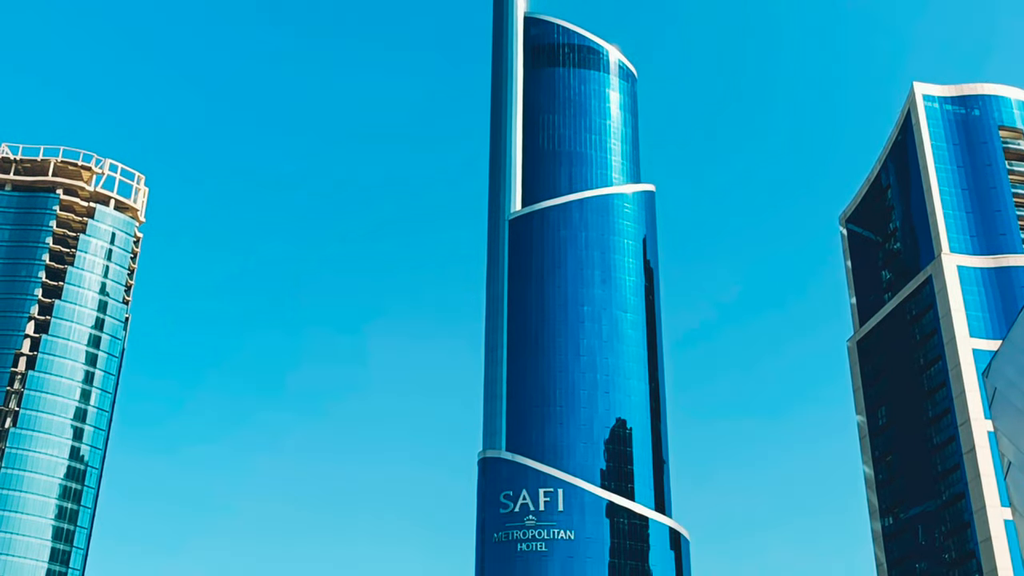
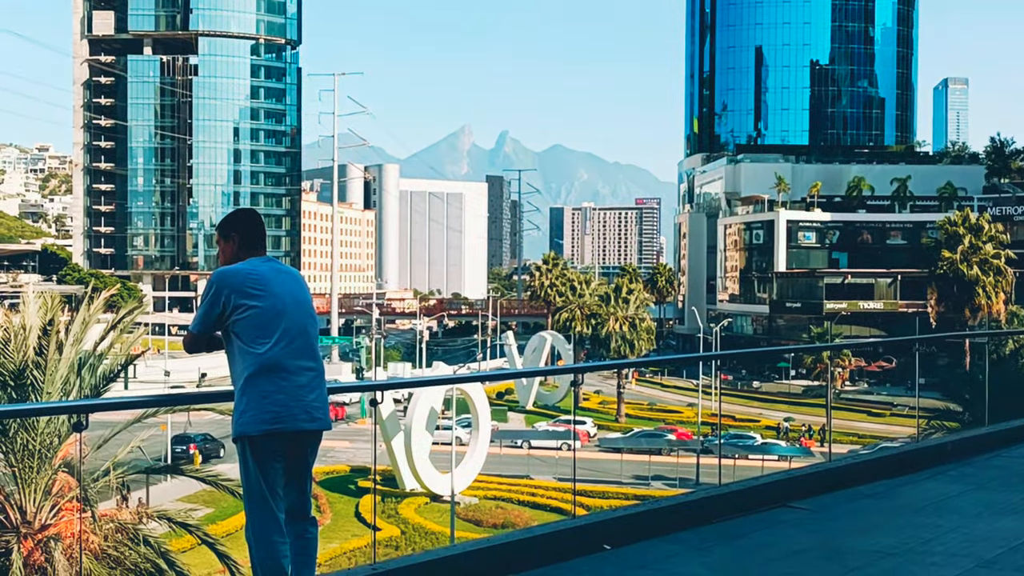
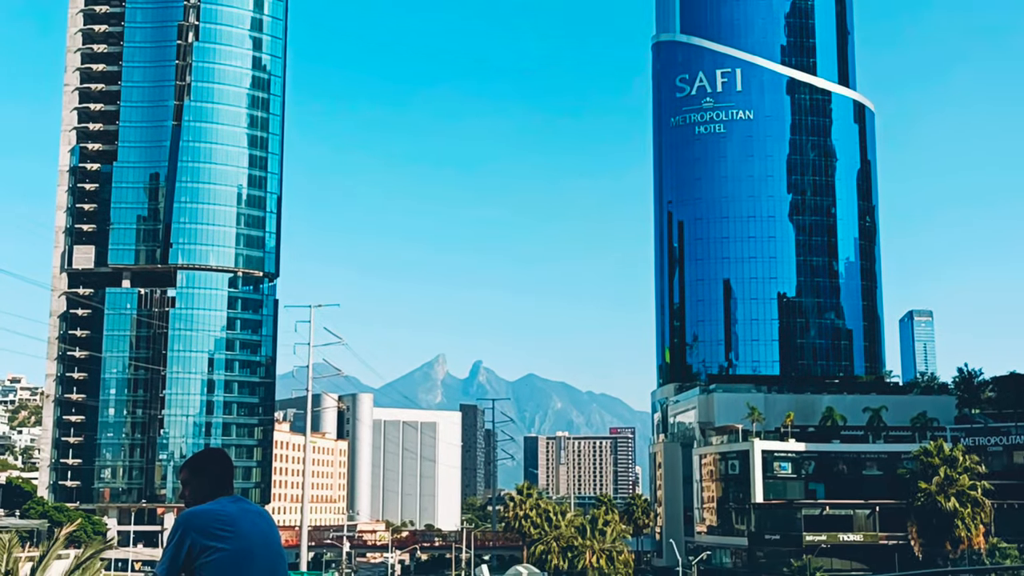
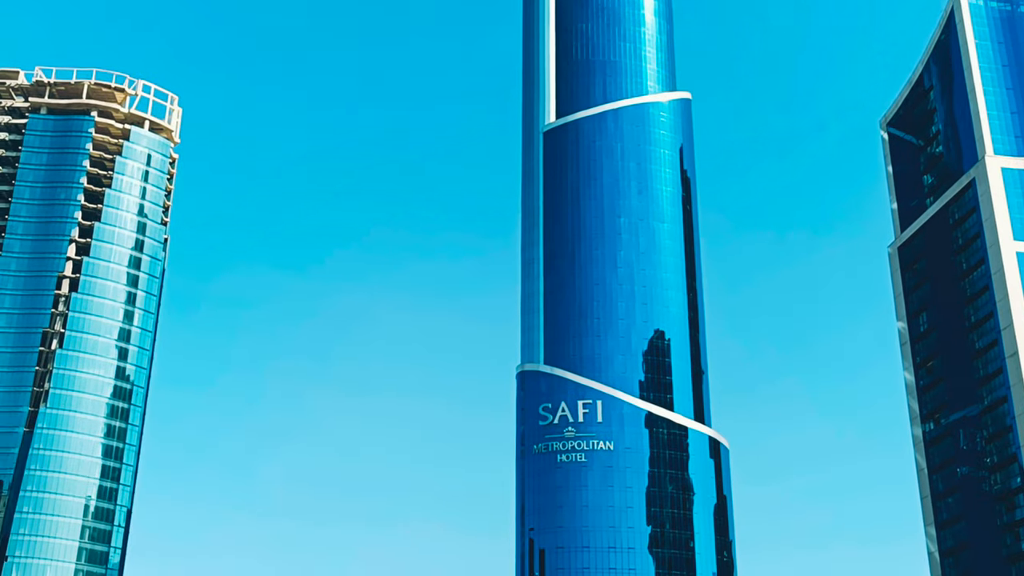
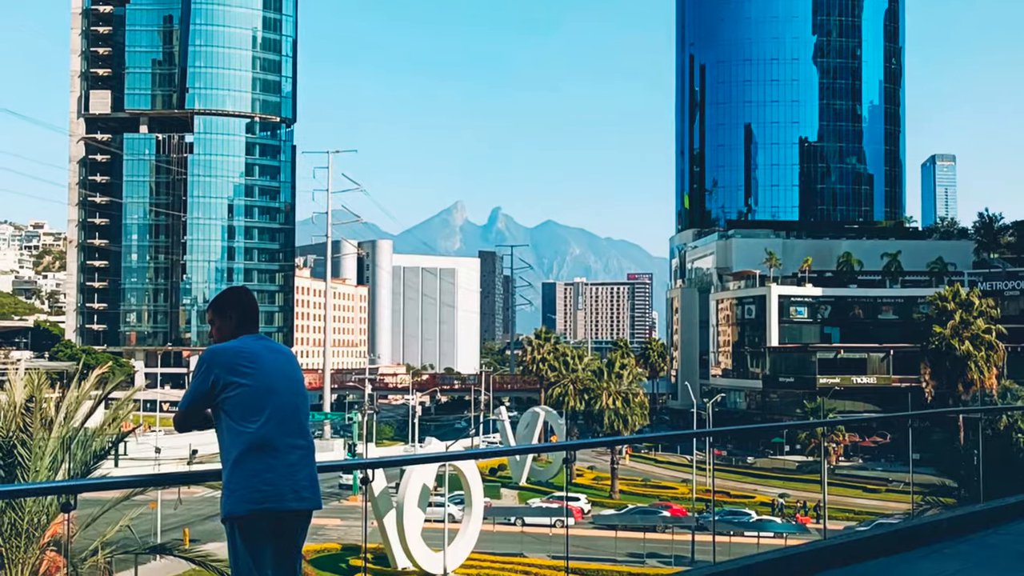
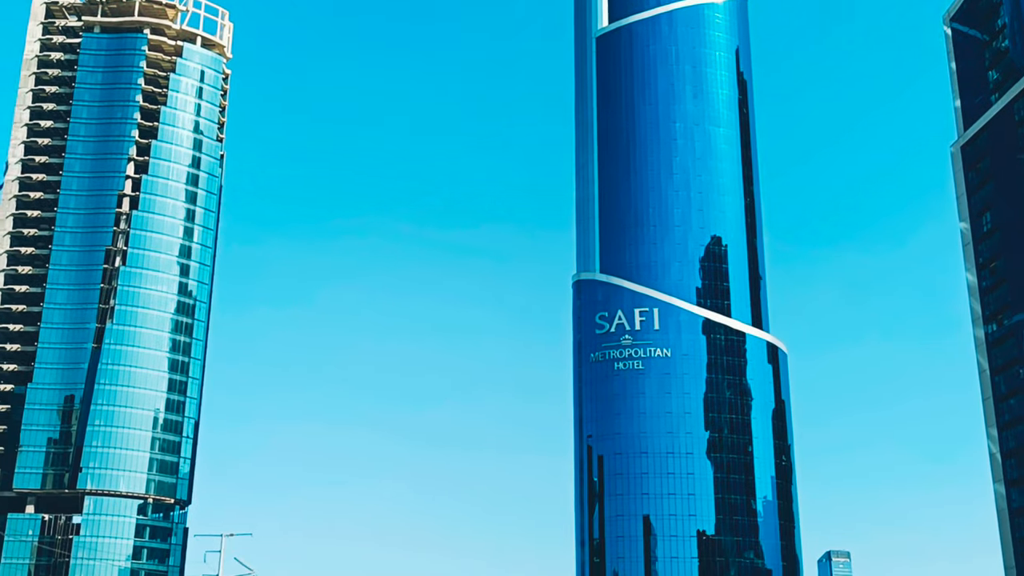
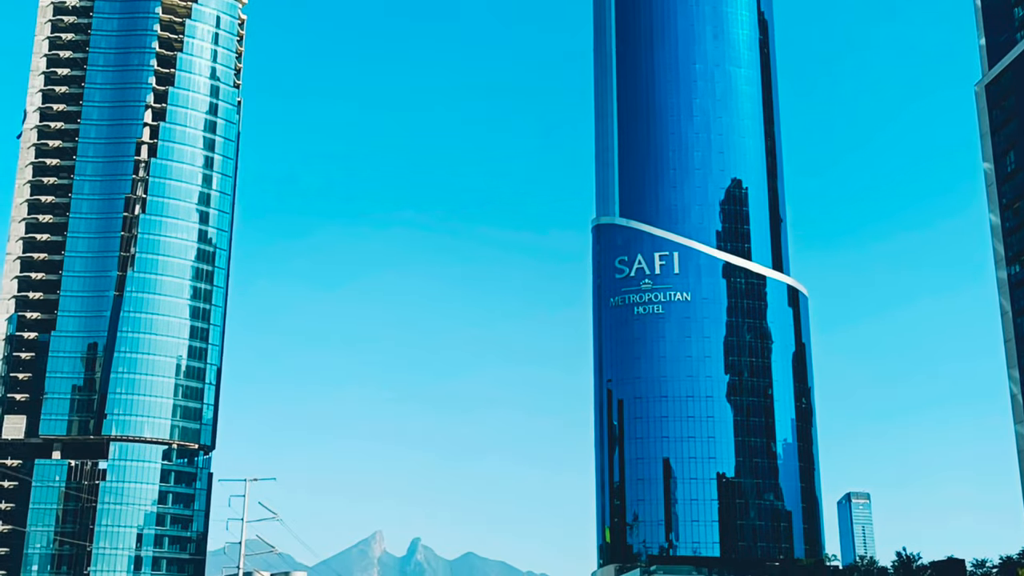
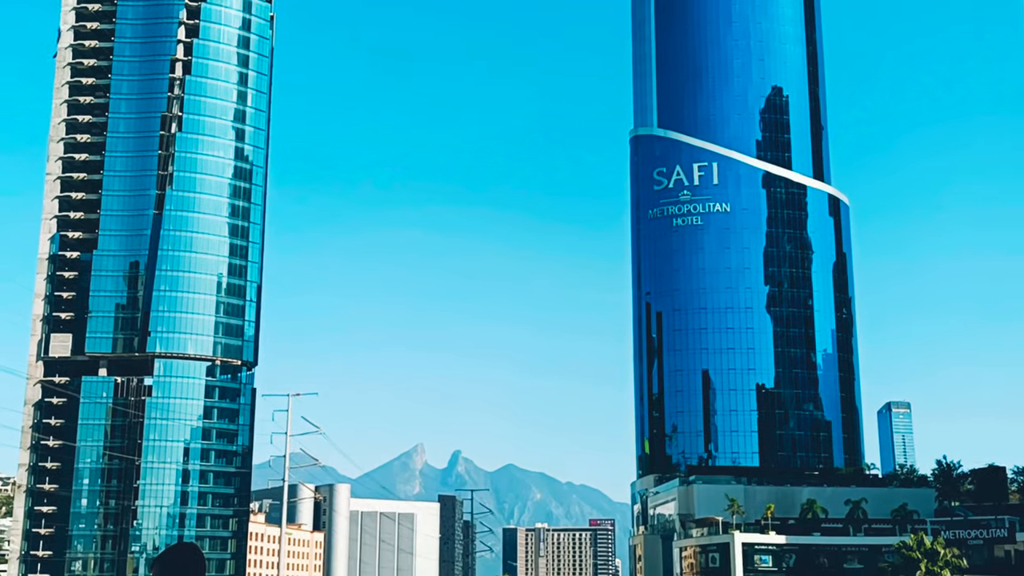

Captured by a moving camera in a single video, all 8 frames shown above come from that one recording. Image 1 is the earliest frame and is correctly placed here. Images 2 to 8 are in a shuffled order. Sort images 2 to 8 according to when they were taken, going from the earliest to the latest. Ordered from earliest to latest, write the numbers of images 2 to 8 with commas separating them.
4, 6, 7, 8, 3, 5, 2
